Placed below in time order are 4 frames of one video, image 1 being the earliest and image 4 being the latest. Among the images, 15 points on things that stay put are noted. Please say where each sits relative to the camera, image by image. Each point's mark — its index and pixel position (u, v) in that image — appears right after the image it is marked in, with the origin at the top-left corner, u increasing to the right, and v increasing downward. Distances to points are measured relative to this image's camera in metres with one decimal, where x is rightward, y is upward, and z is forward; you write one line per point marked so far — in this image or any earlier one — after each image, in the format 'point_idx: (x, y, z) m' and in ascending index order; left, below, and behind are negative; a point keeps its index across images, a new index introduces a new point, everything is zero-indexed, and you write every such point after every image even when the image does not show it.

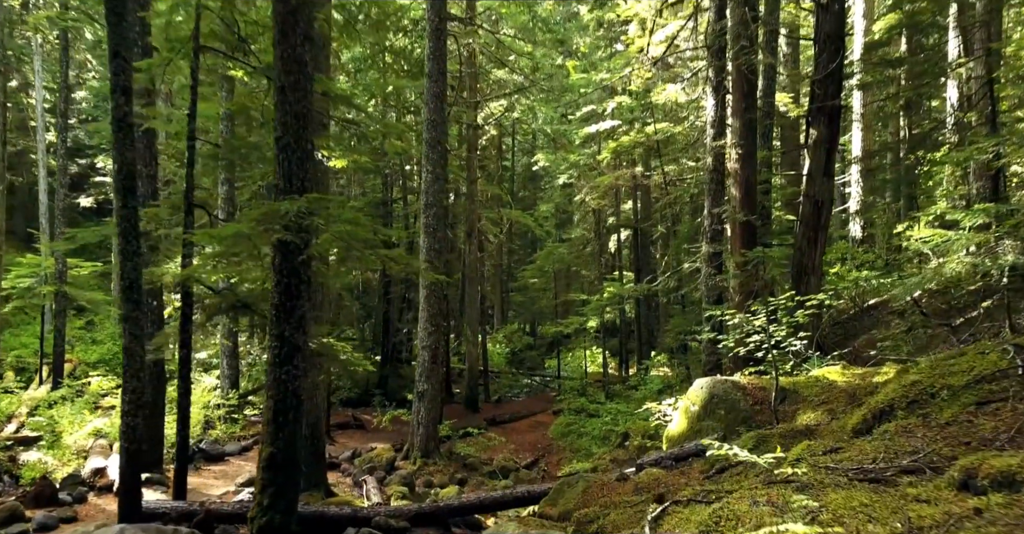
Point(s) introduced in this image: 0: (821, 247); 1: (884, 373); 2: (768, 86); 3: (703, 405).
0: (+4.7, +0.3, +13.0) m
1: (+3.9, -1.1, +8.8) m
2: (+4.7, +3.4, +15.7) m
3: (+2.1, -1.6, +9.5) m
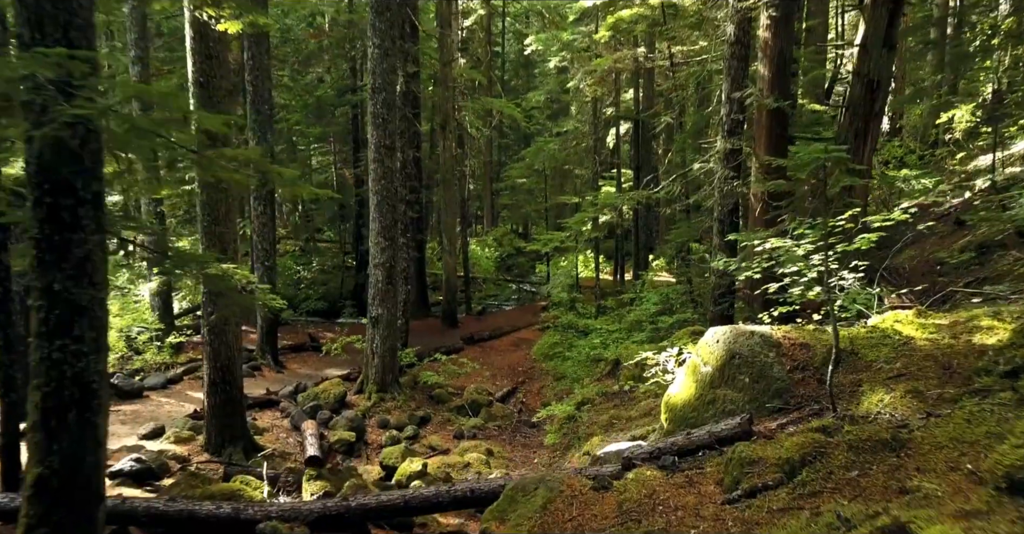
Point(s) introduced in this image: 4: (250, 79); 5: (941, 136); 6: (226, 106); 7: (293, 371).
0: (+4.2, +1.5, +10.0) m
1: (+3.4, -0.5, +6.0) m
2: (+4.3, +4.8, +12.4) m
3: (+1.7, -0.8, +6.8) m
4: (-4.8, +3.4, +15.5) m
5: (+8.7, +2.7, +17.2) m
6: (-3.3, +1.9, +9.8) m
7: (-4.1, -2.0, +16.0) m
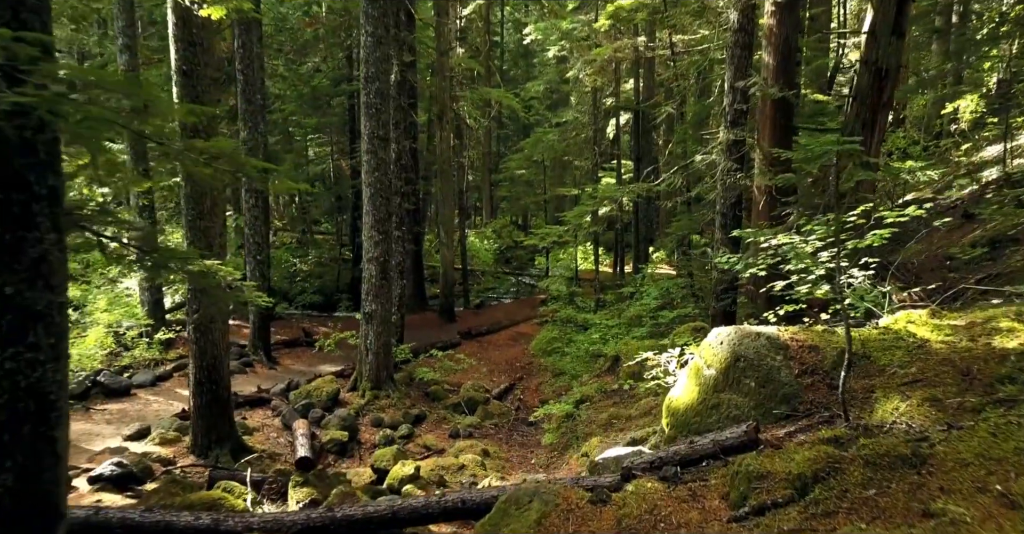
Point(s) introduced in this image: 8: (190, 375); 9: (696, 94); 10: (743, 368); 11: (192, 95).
0: (+4.2, +1.5, +9.6) m
1: (+3.4, -0.5, +5.7) m
2: (+4.2, +4.9, +12.0) m
3: (+1.6, -0.8, +6.5) m
4: (-4.8, +3.5, +15.1) m
5: (+8.6, +2.8, +16.9) m
6: (-3.4, +1.9, +9.4) m
7: (-4.2, -1.9, +15.7) m
8: (-3.8, -1.3, +10.0) m
9: (+3.8, +3.5, +17.3) m
10: (+1.7, -0.8, +6.4) m
11: (-3.5, +1.9, +9.3) m
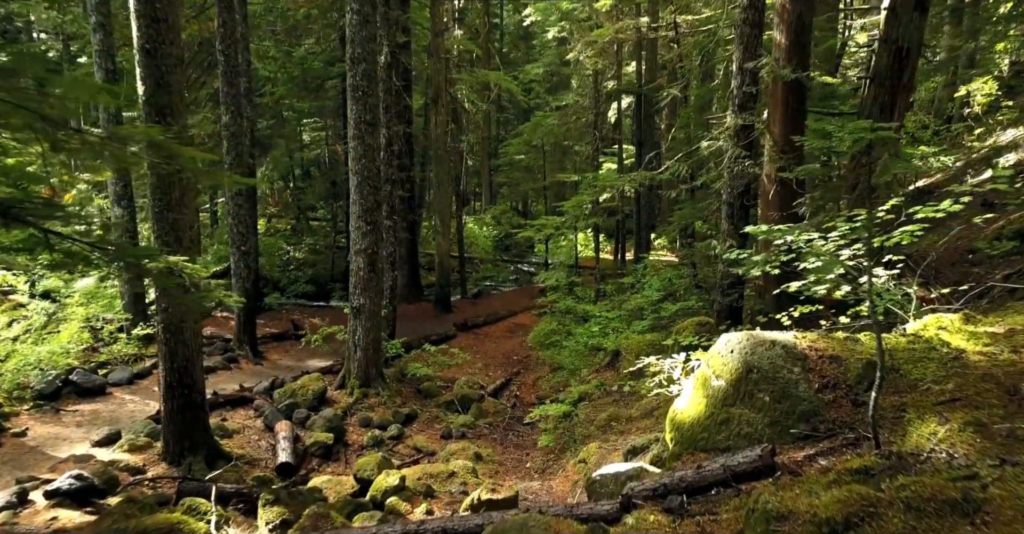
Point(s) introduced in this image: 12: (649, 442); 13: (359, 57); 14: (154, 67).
0: (+4.1, +1.6, +8.9) m
1: (+3.3, -0.5, +5.1) m
2: (+4.1, +5.0, +11.2) m
3: (+1.5, -0.8, +5.9) m
4: (-4.9, +3.7, +14.4) m
5: (+8.6, +3.0, +16.1) m
6: (-3.4, +2.0, +8.7) m
7: (-4.3, -1.7, +15.1) m
8: (-3.9, -1.2, +9.4) m
9: (+3.7, +3.7, +16.6) m
10: (+1.7, -0.8, +5.8) m
11: (-3.6, +1.9, +8.6) m
12: (+1.4, -1.8, +8.6) m
13: (-2.2, +3.1, +12.4) m
14: (-3.6, +2.0, +8.5) m
